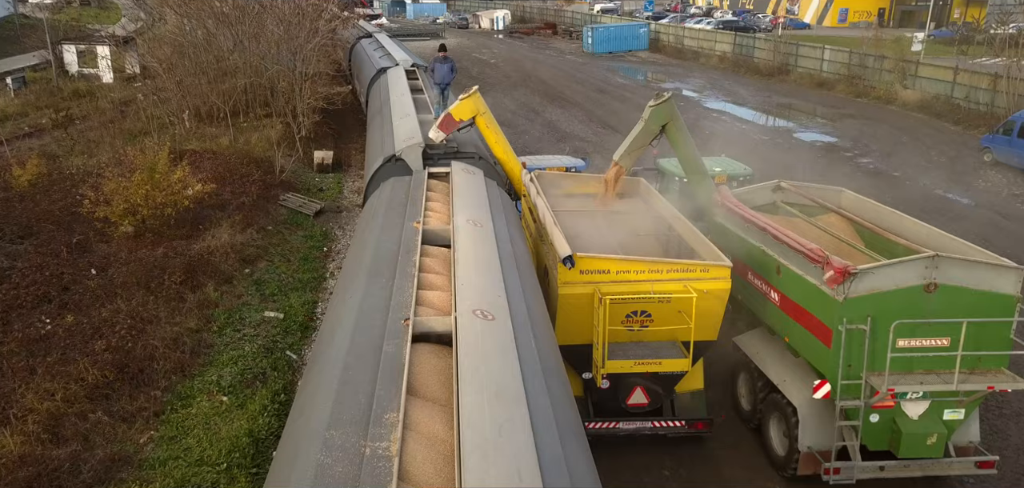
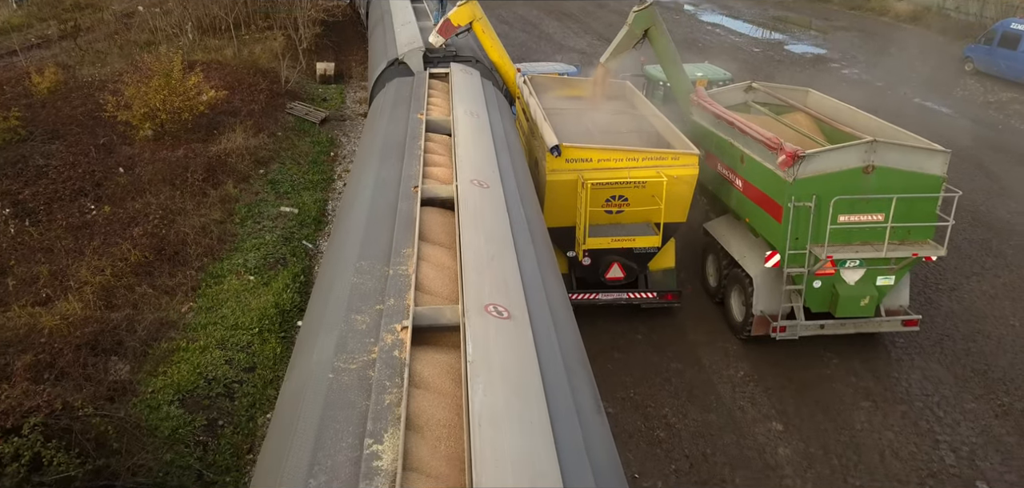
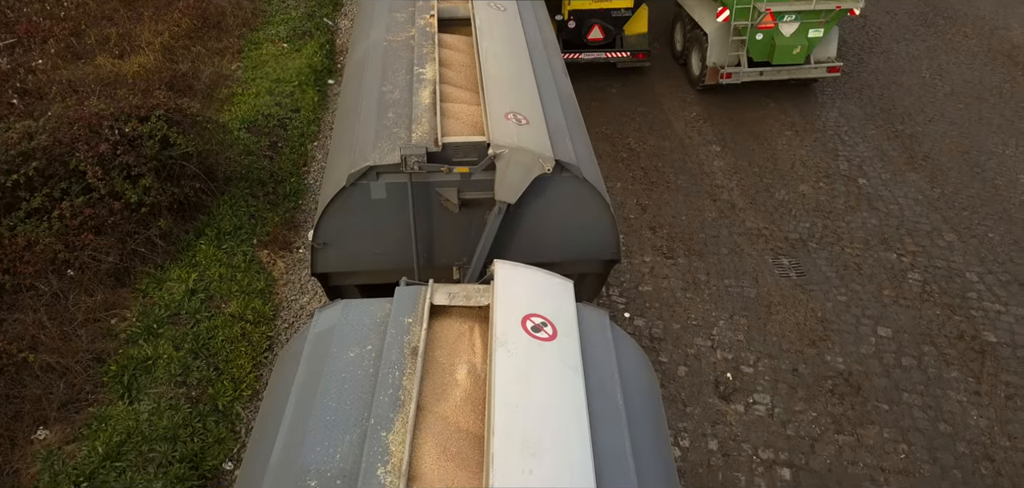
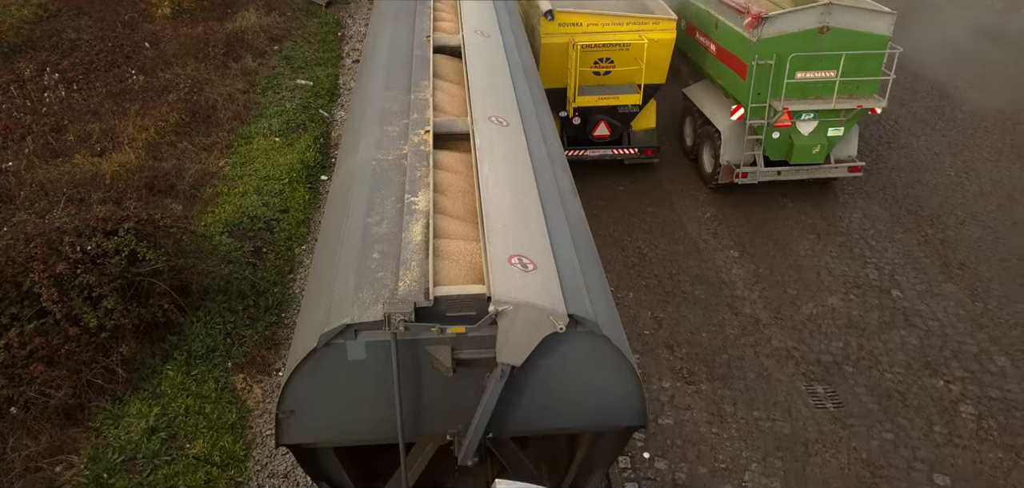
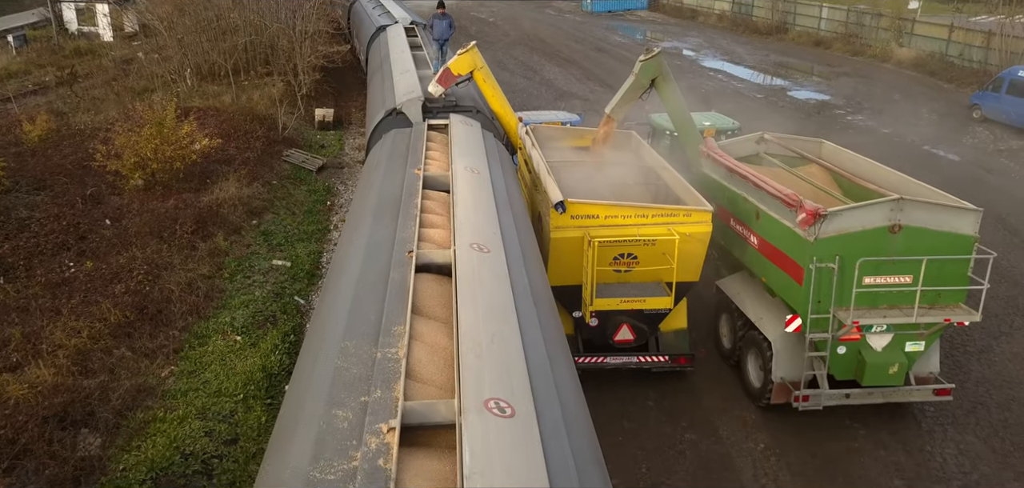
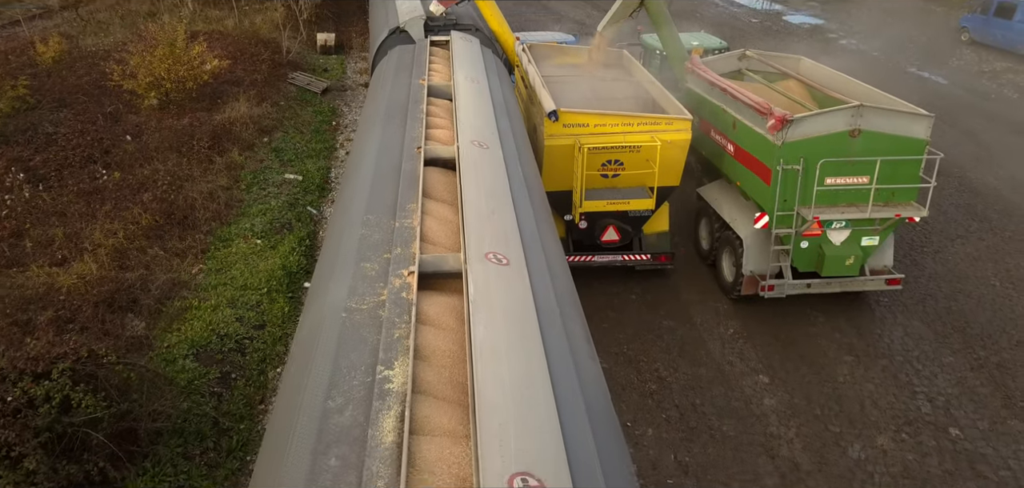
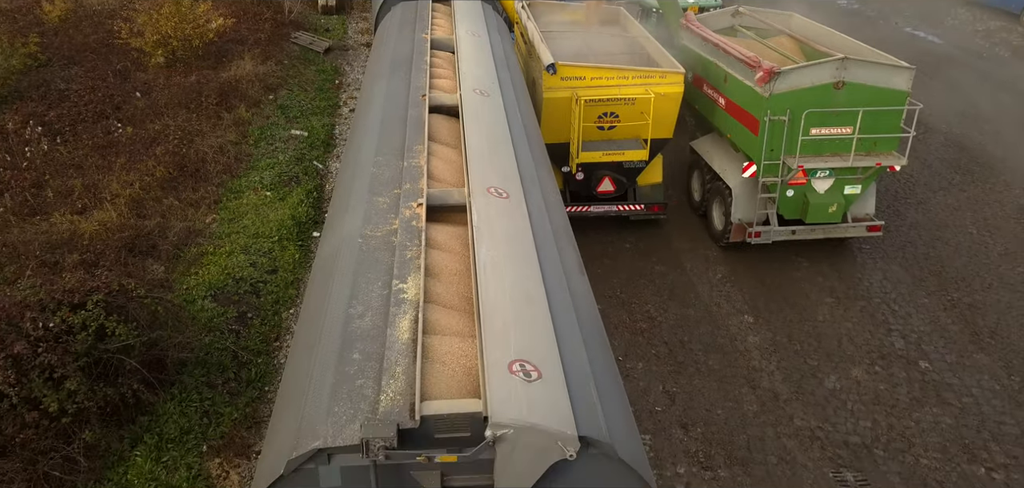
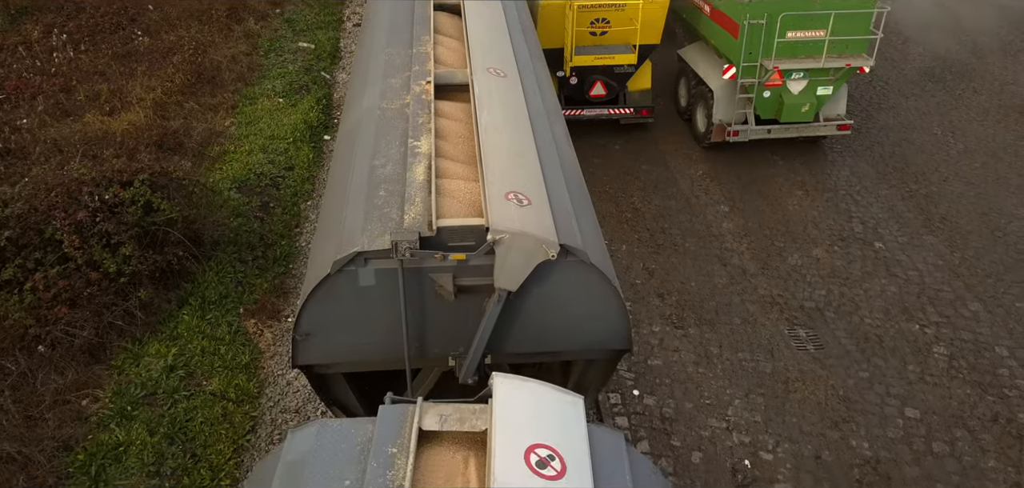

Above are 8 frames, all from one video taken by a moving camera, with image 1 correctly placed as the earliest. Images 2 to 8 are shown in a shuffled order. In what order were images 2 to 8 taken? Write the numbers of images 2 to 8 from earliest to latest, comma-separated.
5, 2, 6, 7, 4, 8, 3
